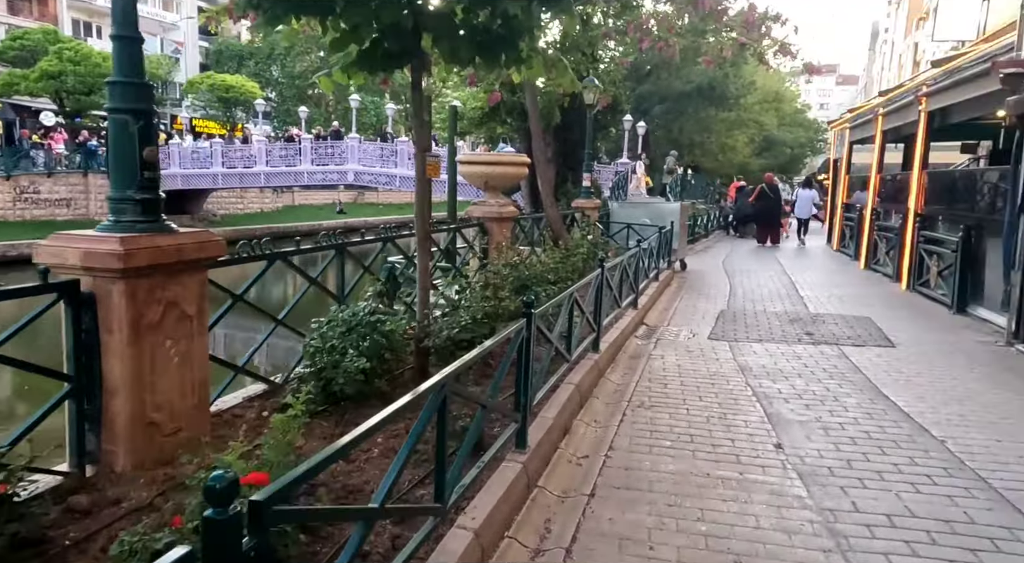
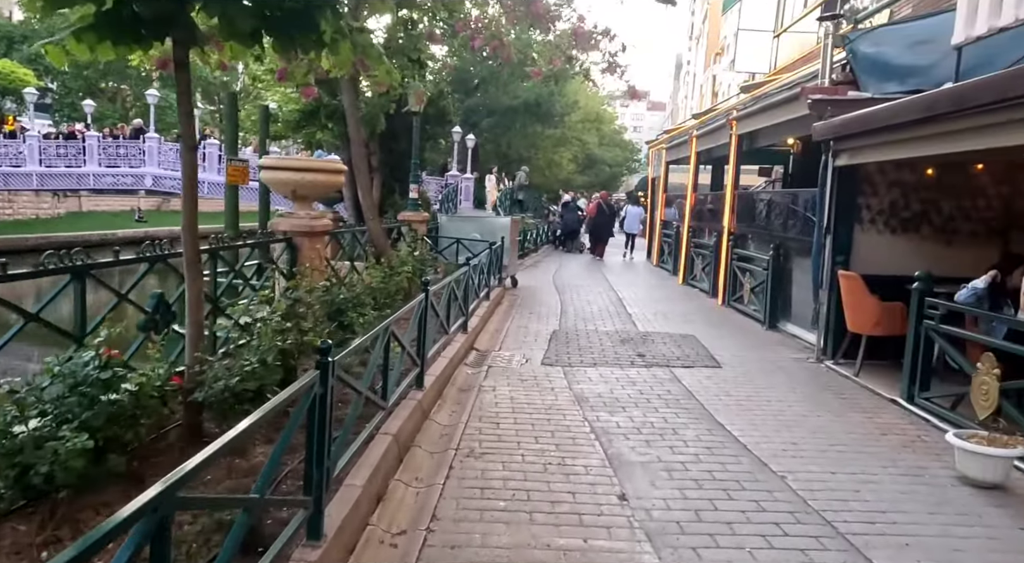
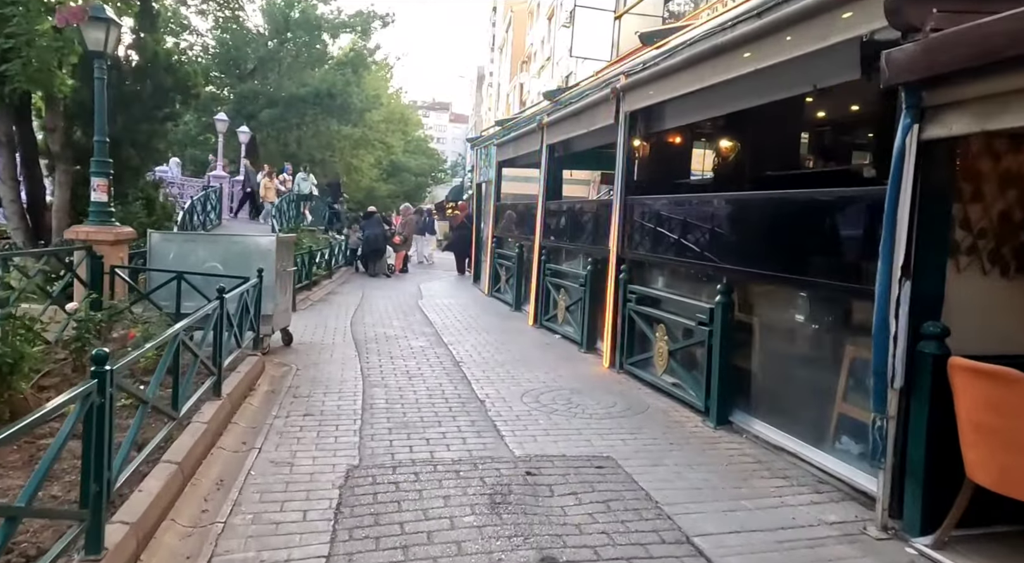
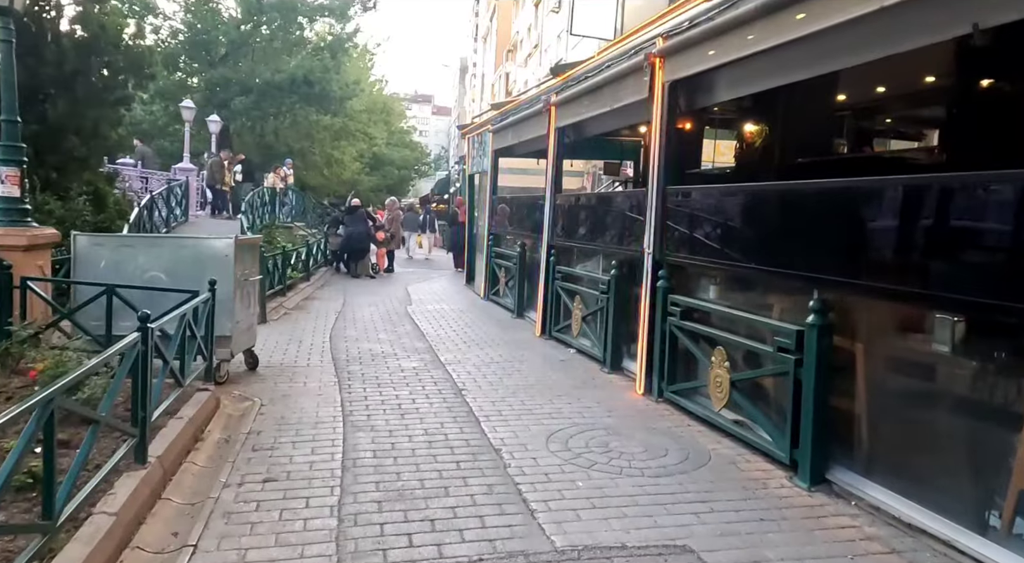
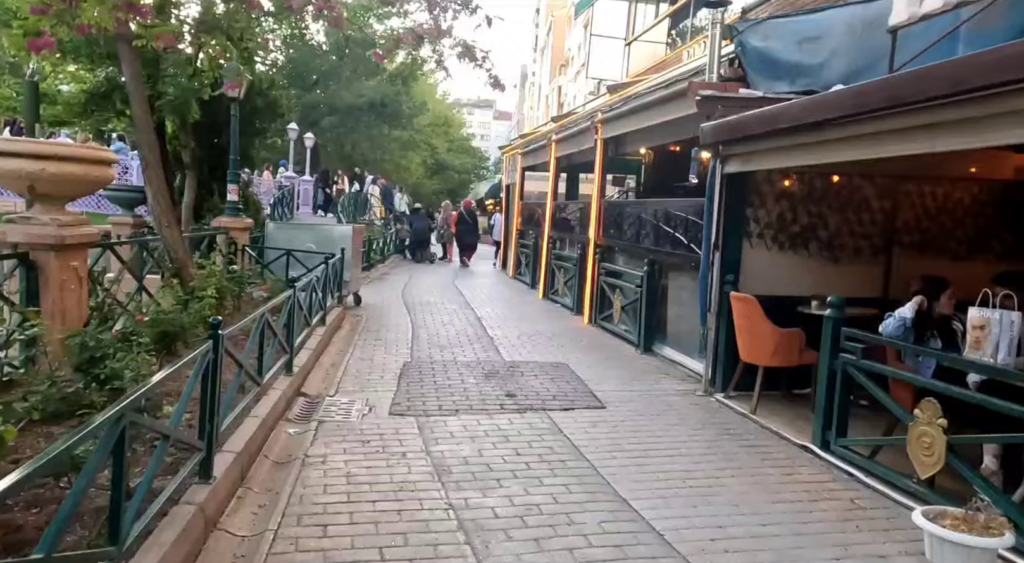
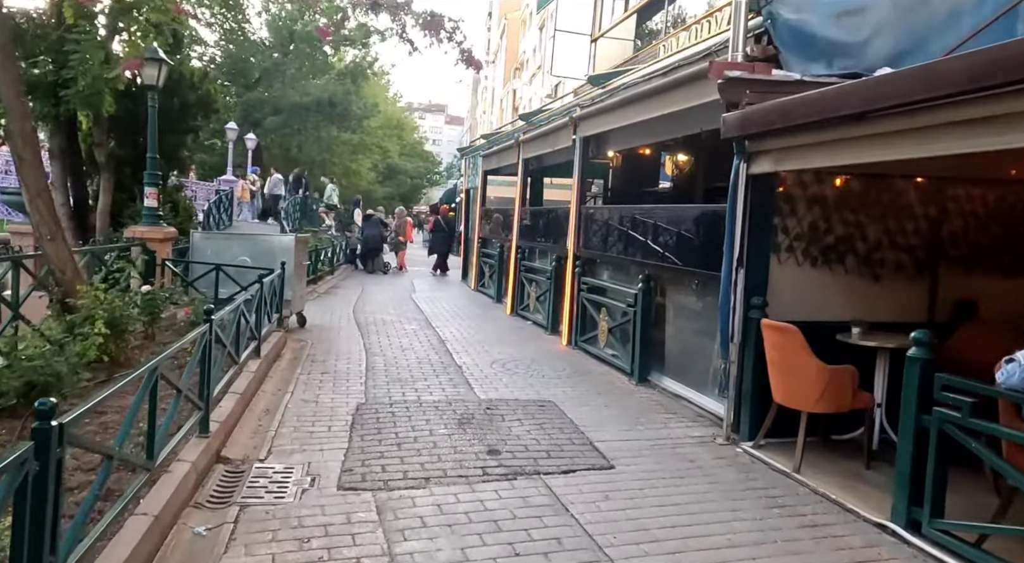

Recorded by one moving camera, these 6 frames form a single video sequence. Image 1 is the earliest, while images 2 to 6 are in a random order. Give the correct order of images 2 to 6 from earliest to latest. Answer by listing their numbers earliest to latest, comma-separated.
2, 5, 6, 3, 4
